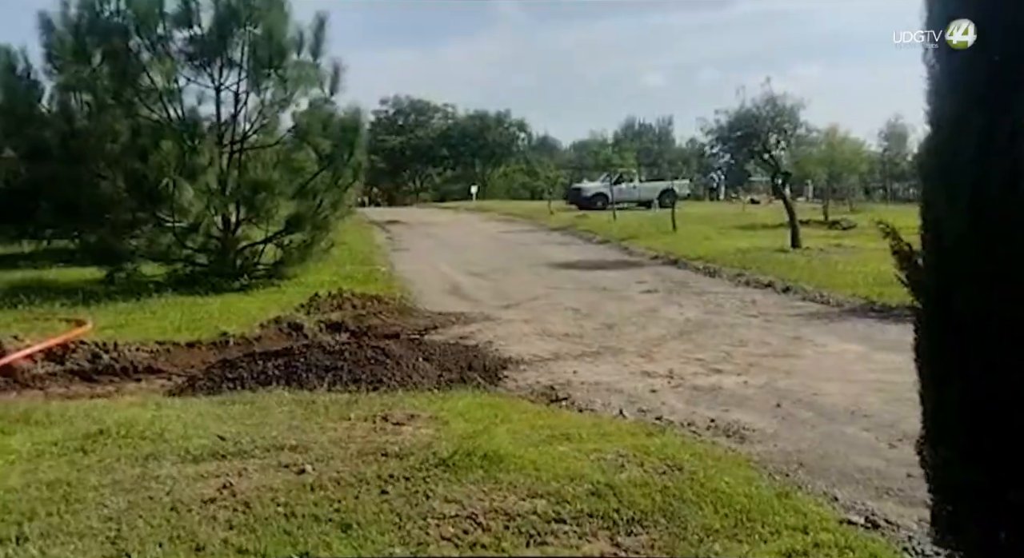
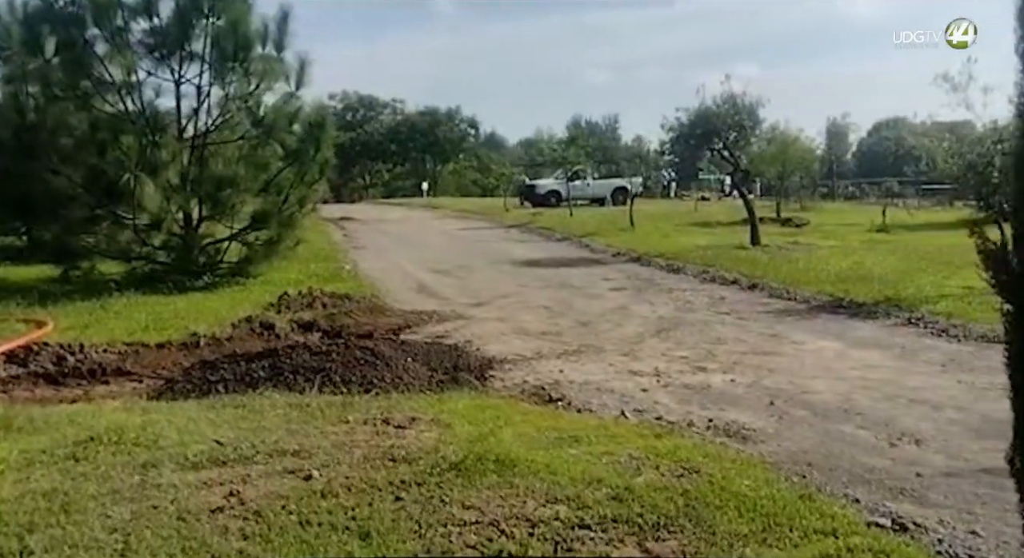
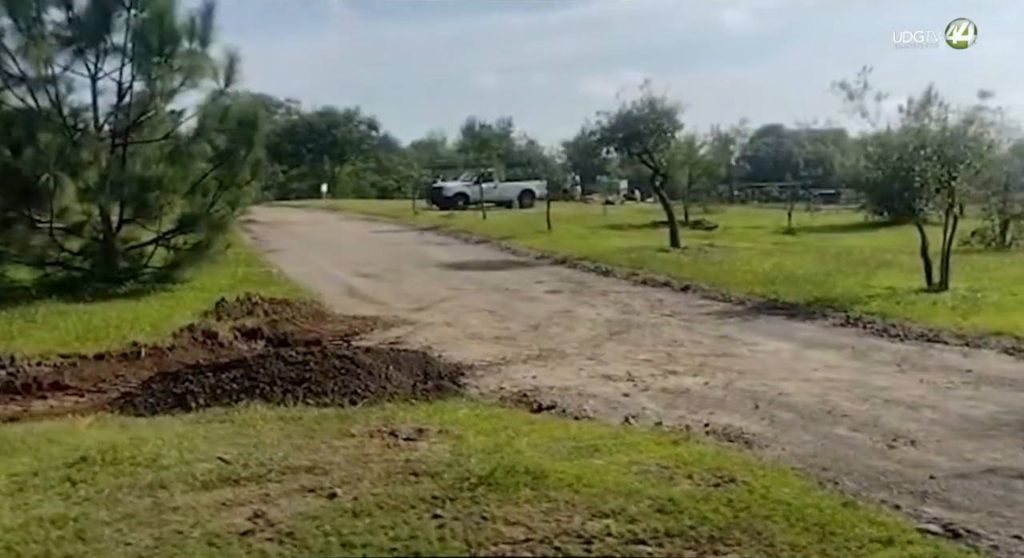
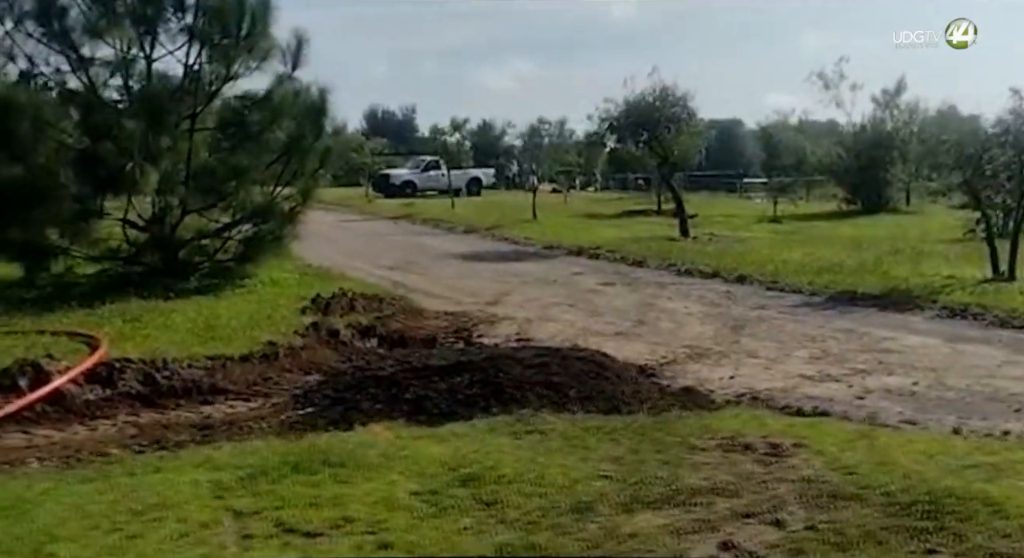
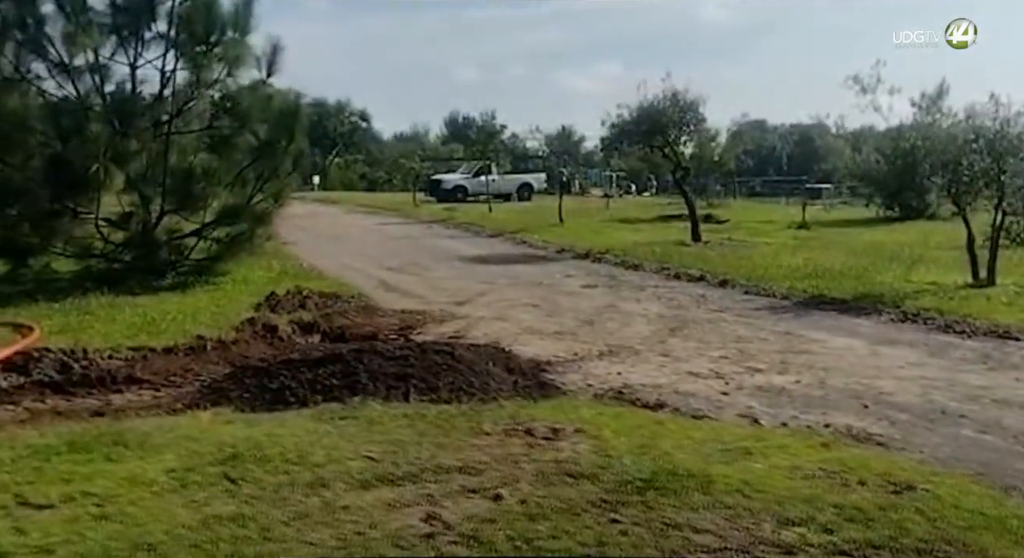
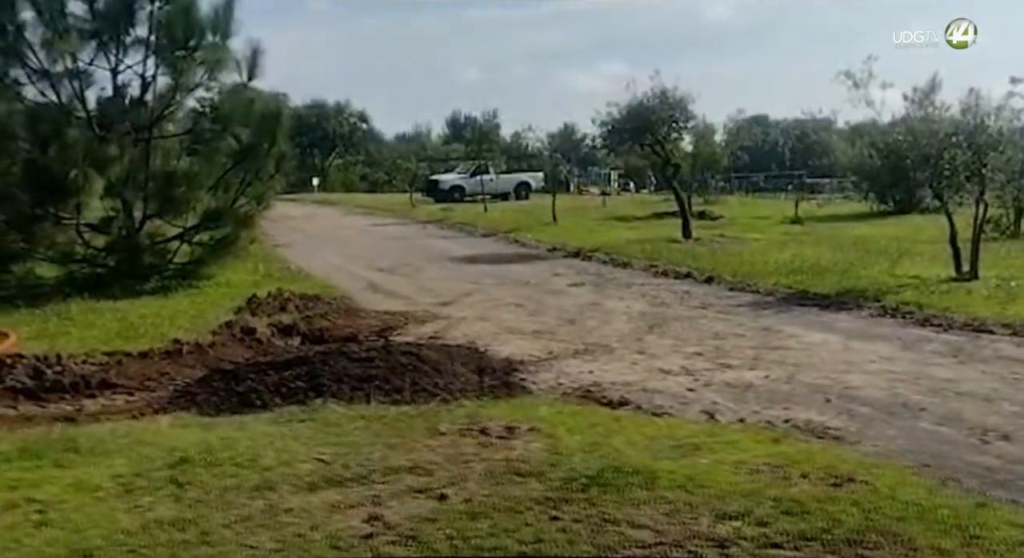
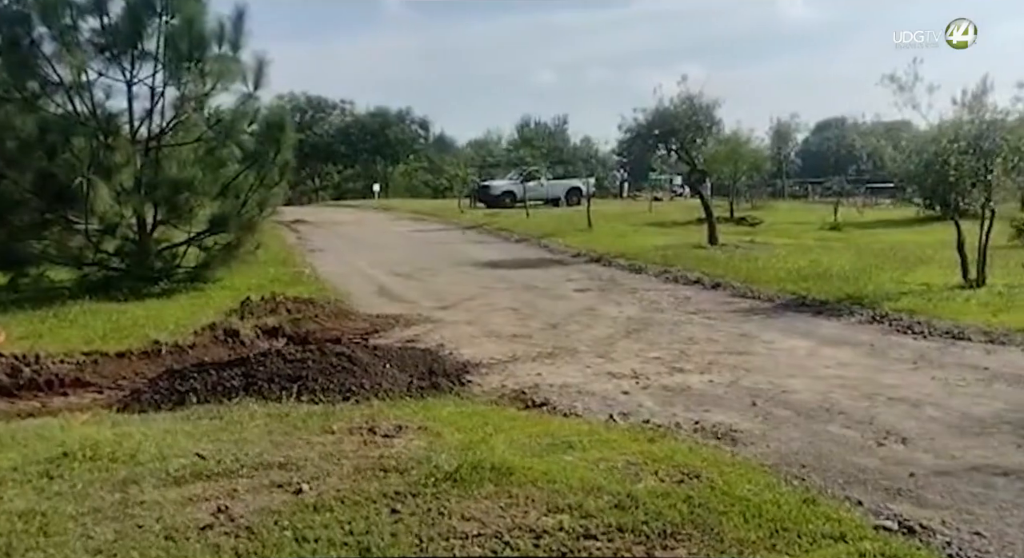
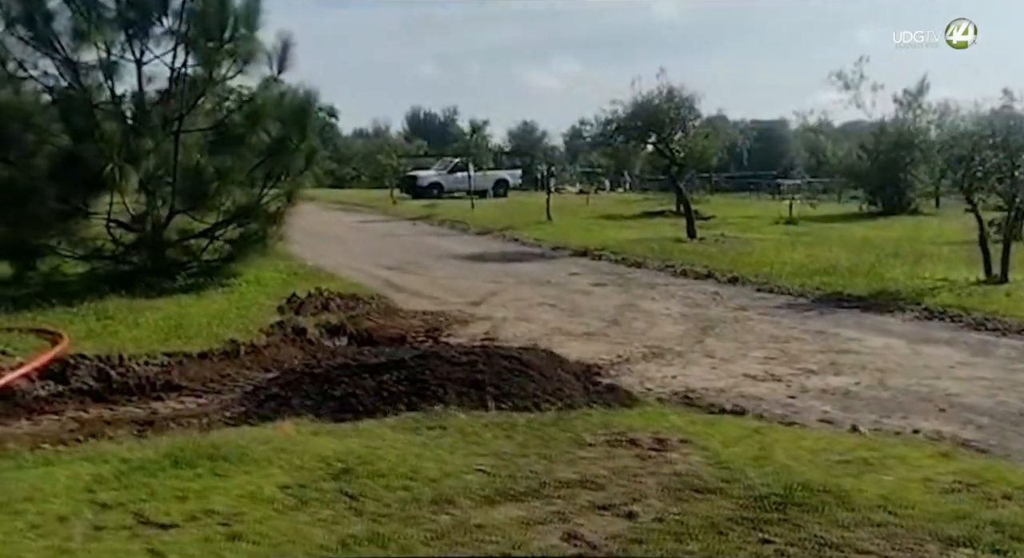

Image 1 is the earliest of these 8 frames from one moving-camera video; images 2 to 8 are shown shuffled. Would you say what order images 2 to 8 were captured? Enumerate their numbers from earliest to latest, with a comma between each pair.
2, 7, 3, 6, 5, 8, 4
